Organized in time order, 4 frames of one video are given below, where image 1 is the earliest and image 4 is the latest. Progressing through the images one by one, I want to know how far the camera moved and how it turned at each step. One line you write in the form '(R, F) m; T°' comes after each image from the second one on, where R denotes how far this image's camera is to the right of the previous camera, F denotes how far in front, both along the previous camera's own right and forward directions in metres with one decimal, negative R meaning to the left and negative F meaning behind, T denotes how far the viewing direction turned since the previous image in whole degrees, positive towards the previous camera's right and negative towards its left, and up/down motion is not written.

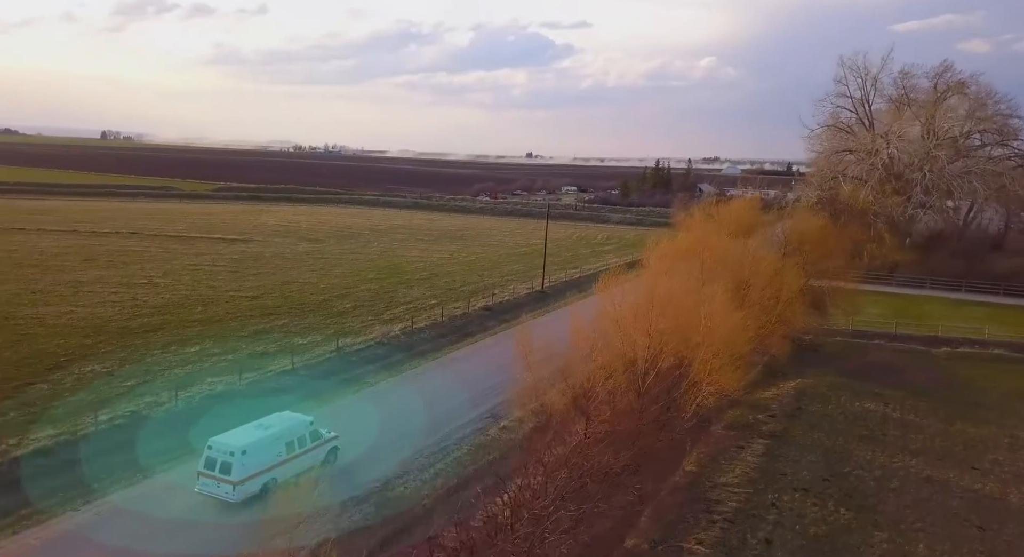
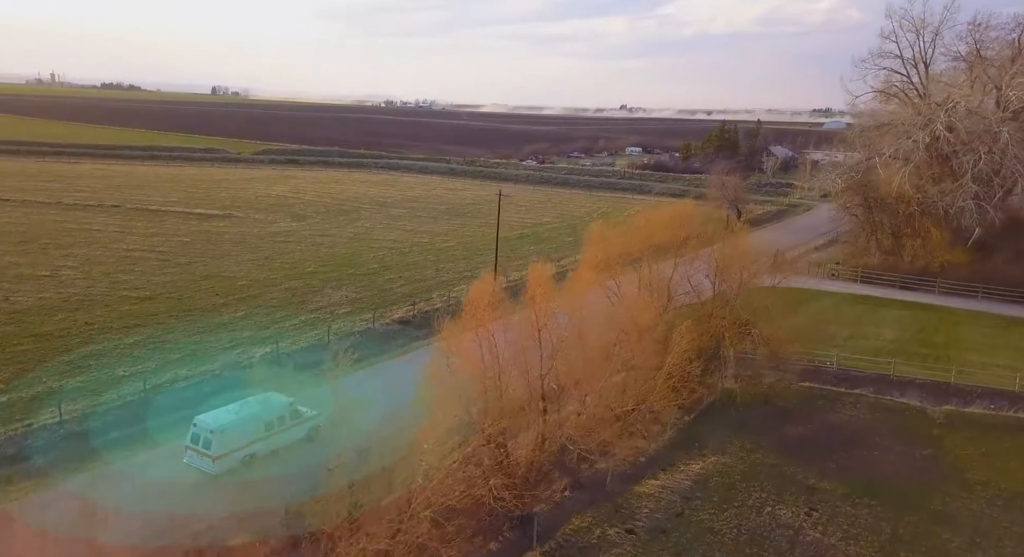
(+6.3, +5.7) m; -7°
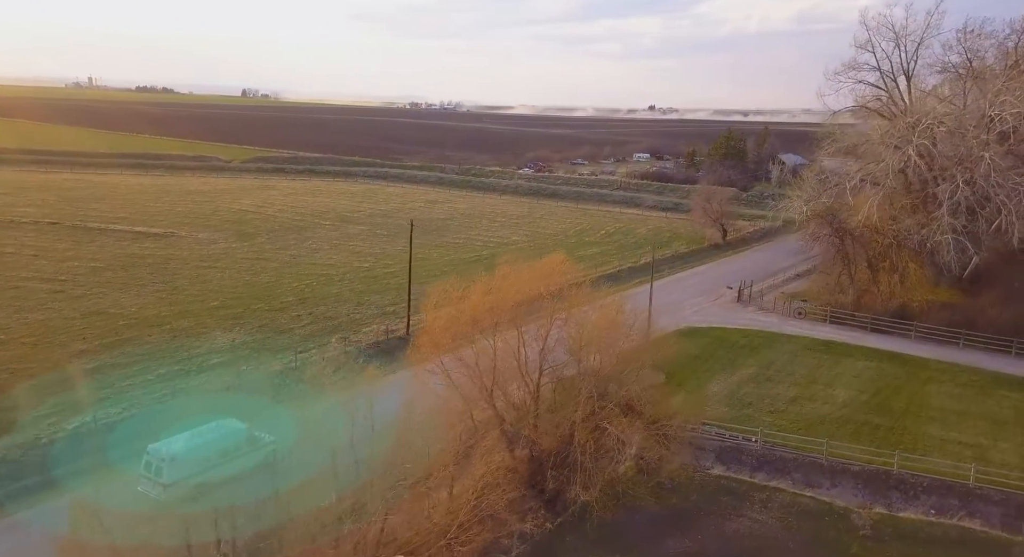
(+4.5, +3.7) m; -2°
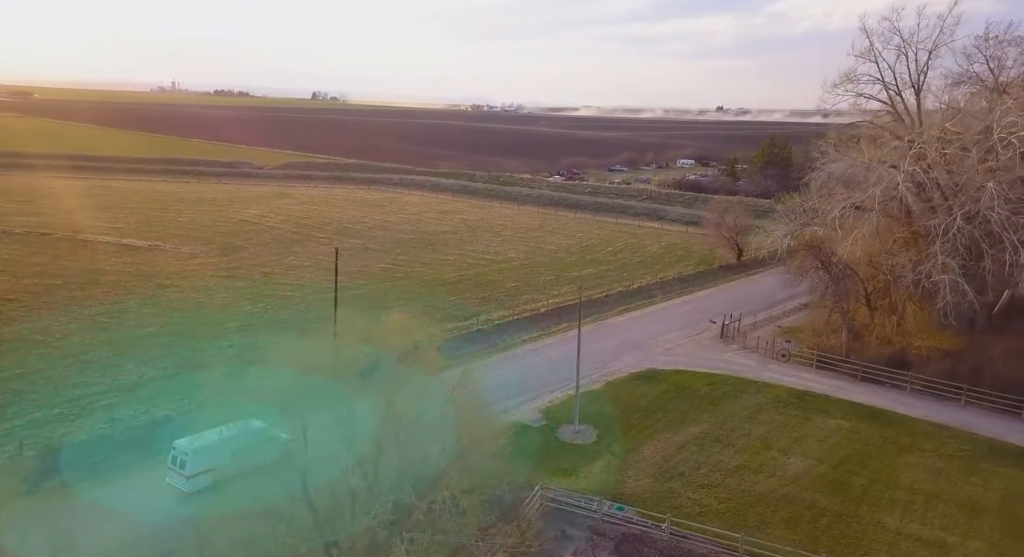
(+4.5, +3.0) m; -5°
